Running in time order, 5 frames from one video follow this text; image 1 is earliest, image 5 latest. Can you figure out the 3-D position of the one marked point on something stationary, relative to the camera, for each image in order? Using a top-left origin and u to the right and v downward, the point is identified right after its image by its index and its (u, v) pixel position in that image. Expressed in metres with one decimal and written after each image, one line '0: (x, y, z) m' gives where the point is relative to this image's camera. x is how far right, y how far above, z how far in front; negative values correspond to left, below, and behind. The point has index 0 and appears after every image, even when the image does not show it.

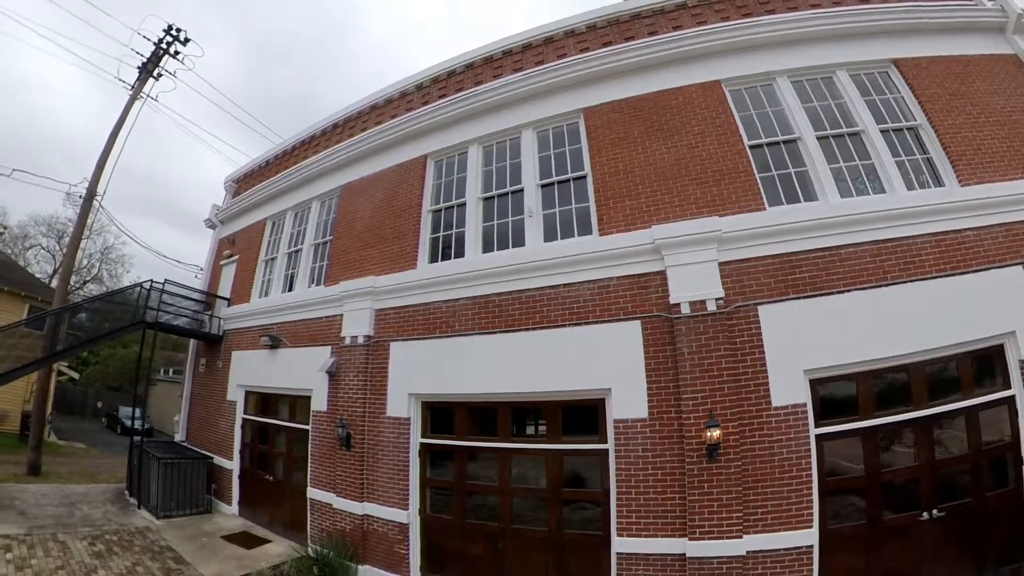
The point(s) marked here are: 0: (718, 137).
0: (+2.7, +2.1, +5.9) m
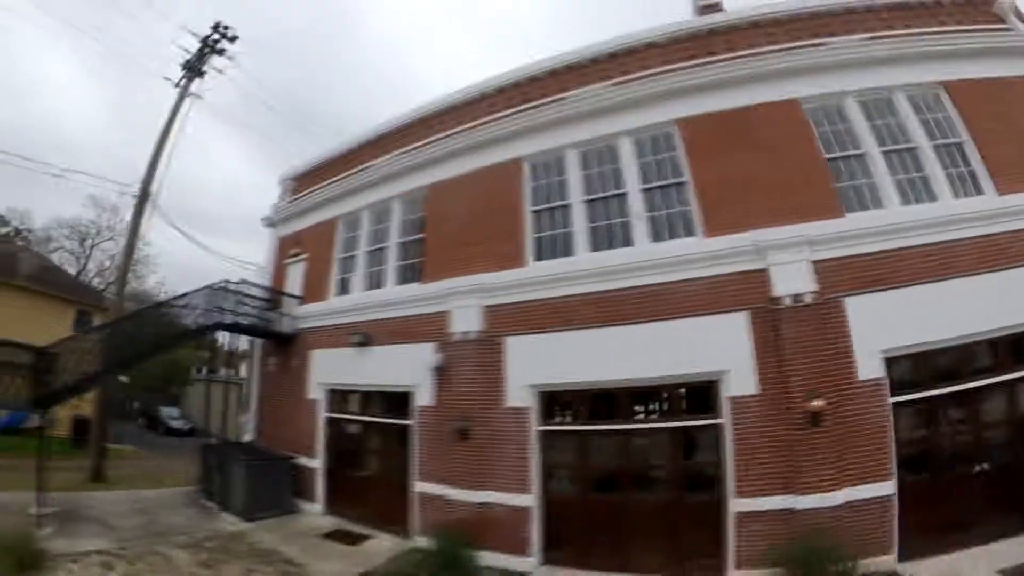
0: (+4.3, +2.2, +6.5) m
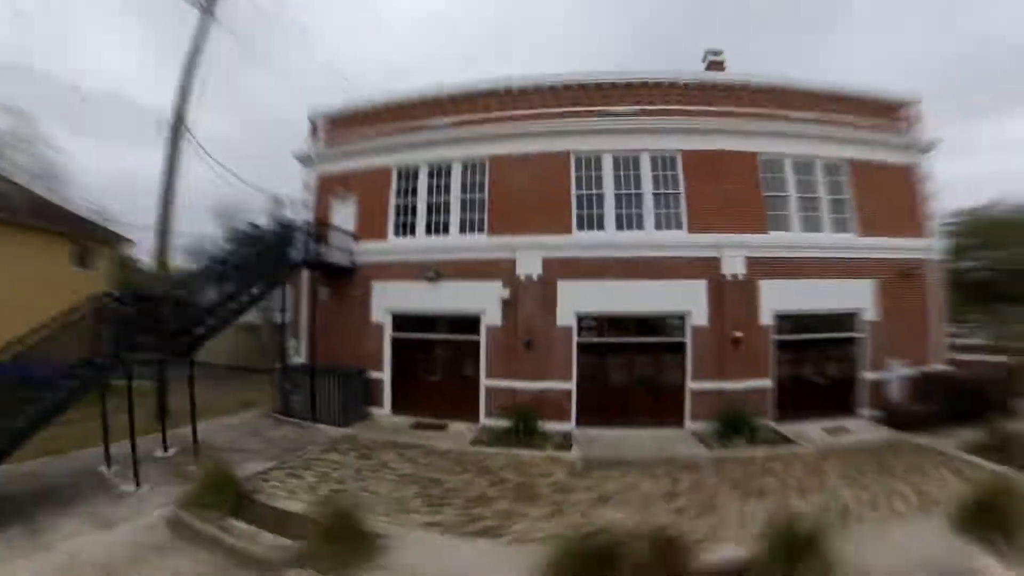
0: (+5.9, +2.6, +11.1) m
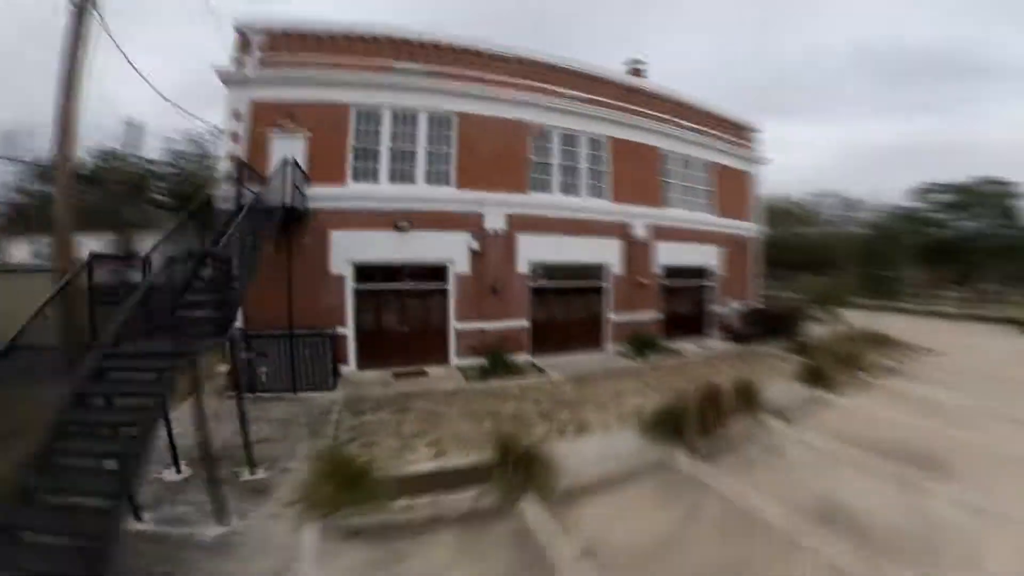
0: (+4.5, +3.8, +14.3) m
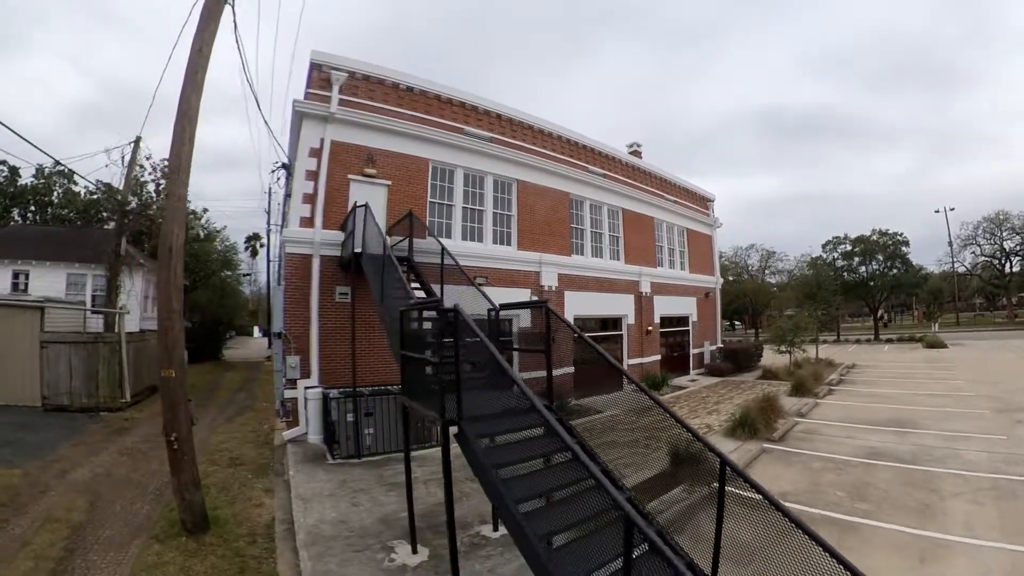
0: (+5.1, +1.9, +18.4) m
